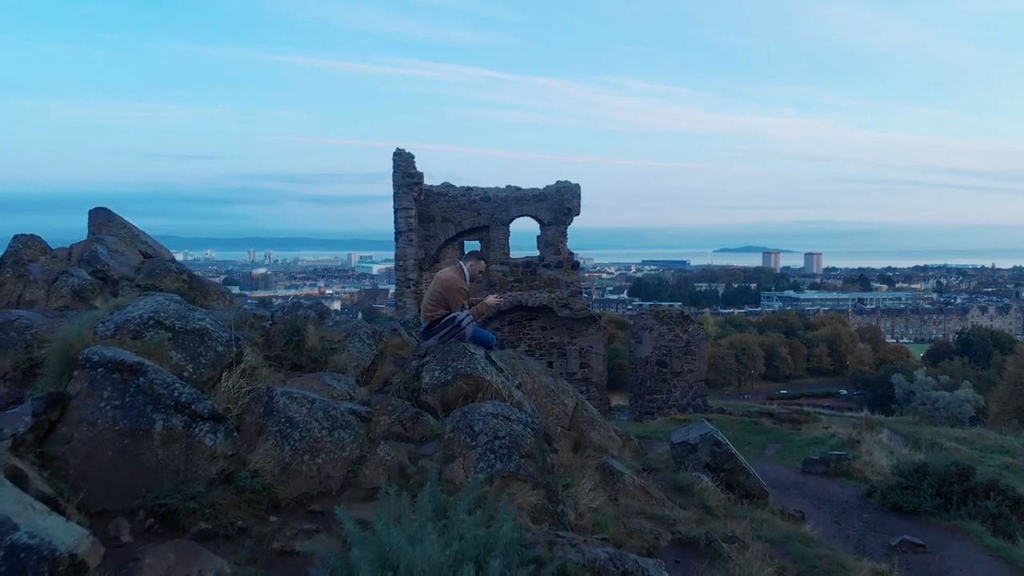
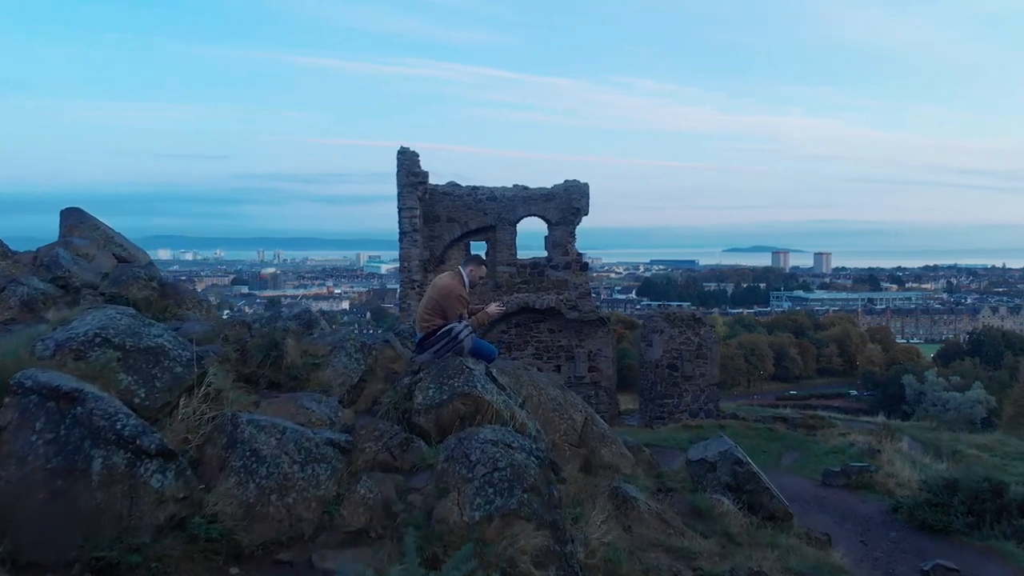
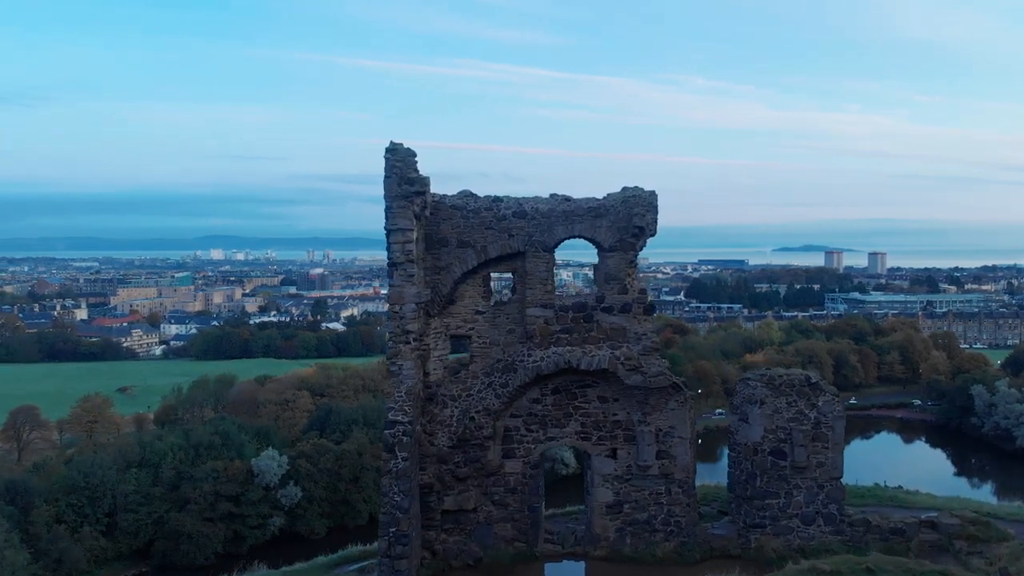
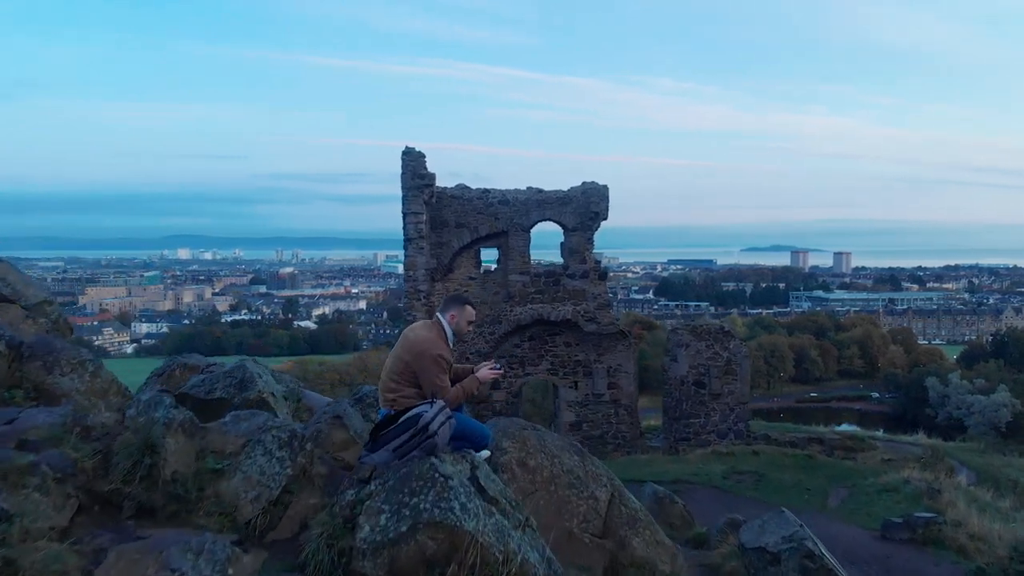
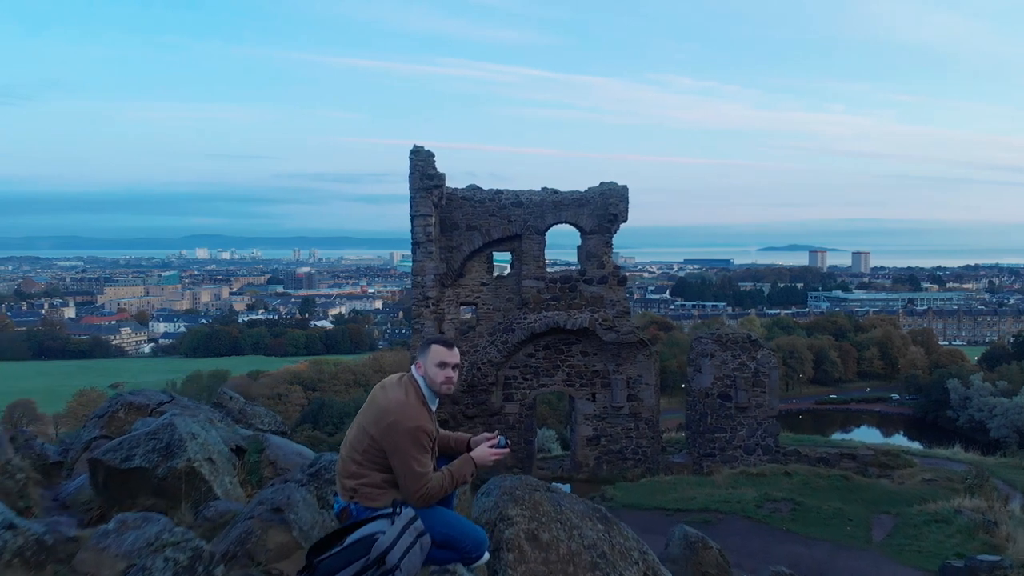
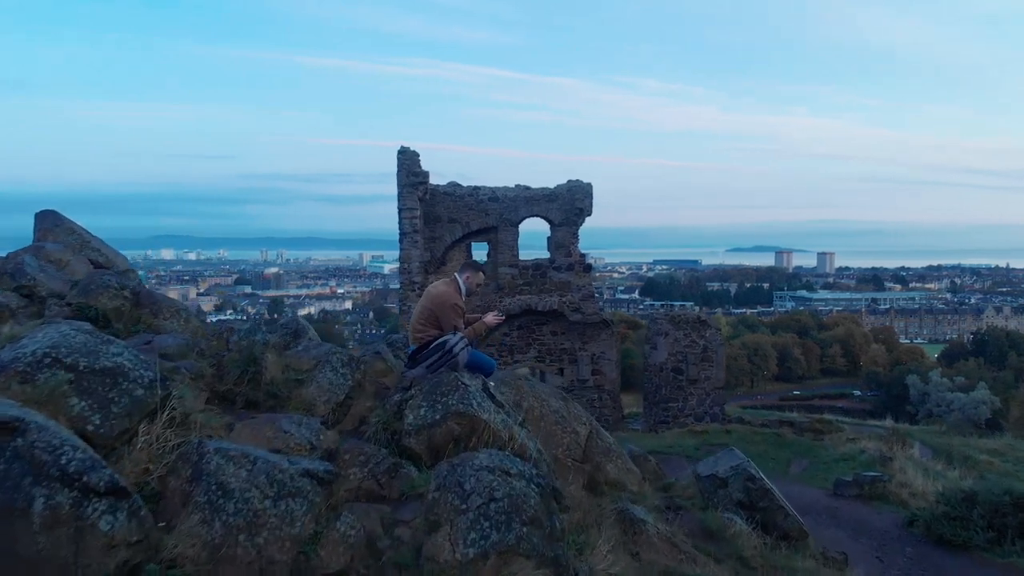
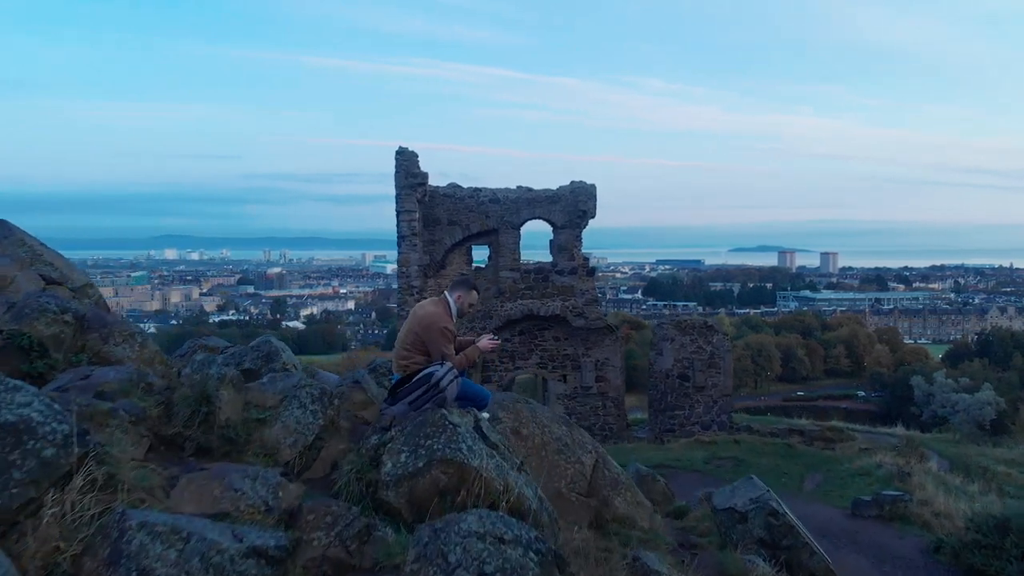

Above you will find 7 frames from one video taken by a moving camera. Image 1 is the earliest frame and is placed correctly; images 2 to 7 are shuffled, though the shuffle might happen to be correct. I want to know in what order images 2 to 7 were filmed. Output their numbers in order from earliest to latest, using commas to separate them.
2, 6, 7, 4, 5, 3
